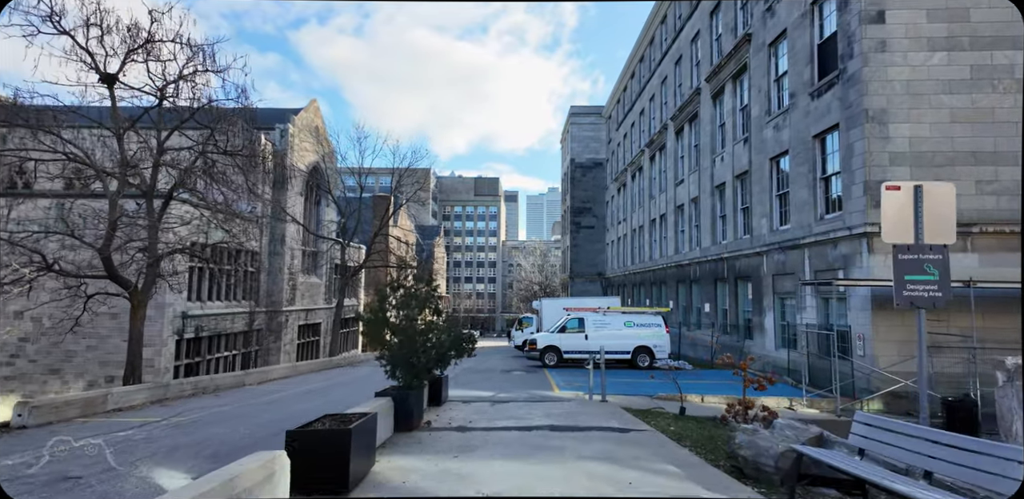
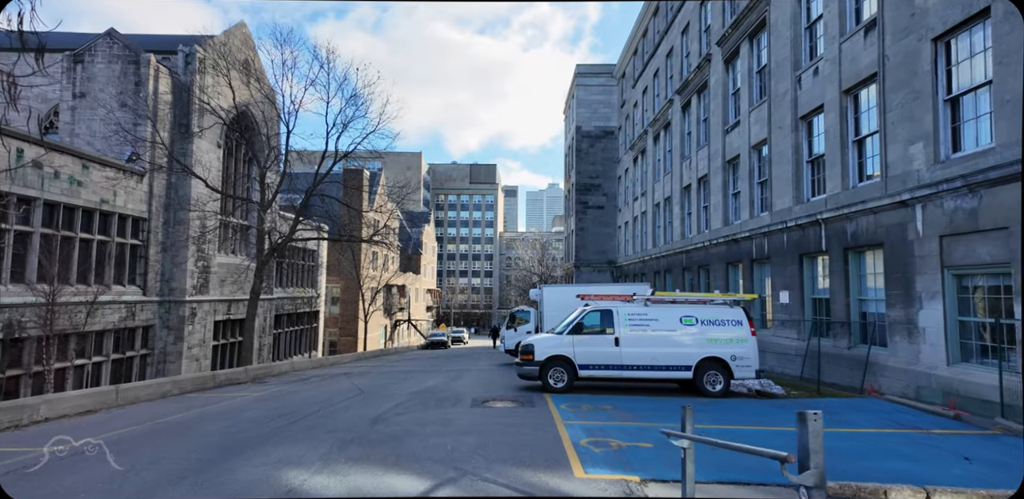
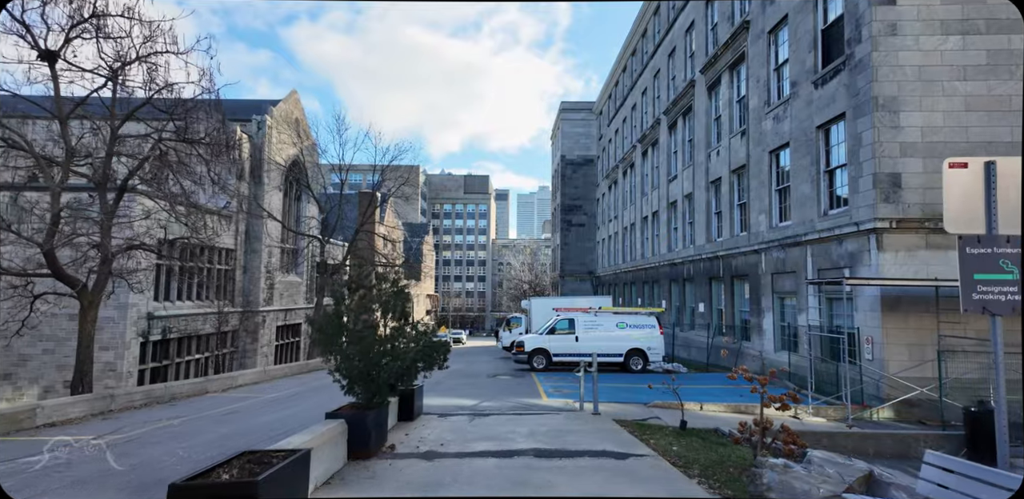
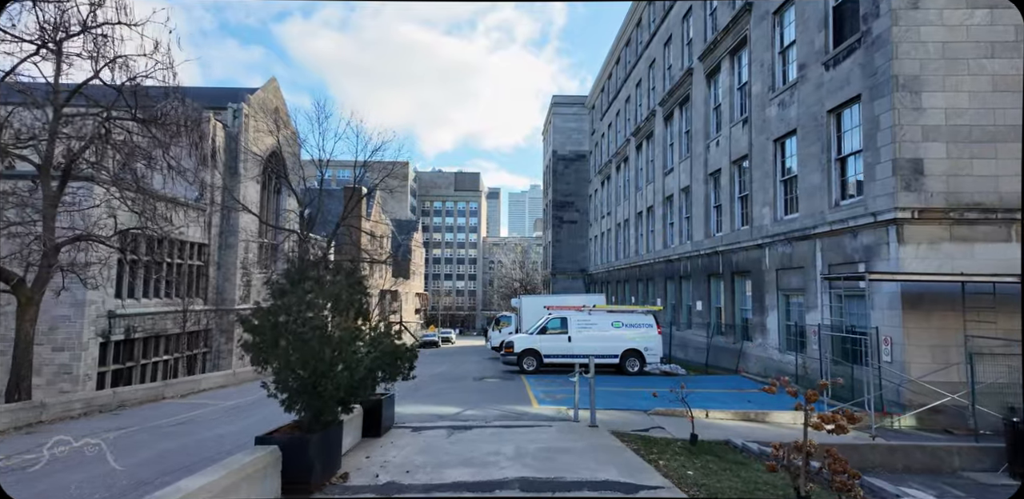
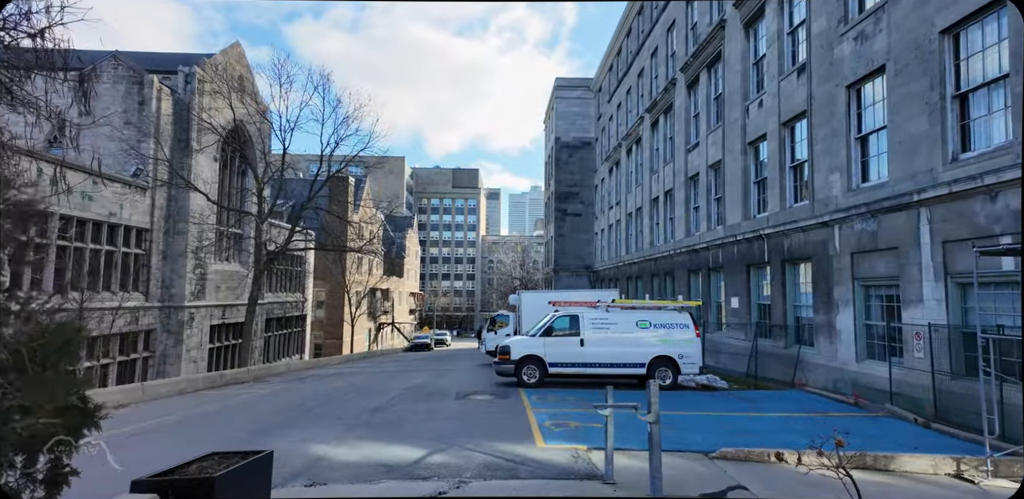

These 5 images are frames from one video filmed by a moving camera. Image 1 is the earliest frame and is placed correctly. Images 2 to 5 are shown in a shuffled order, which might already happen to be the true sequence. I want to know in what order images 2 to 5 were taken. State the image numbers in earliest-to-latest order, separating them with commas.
3, 4, 5, 2
